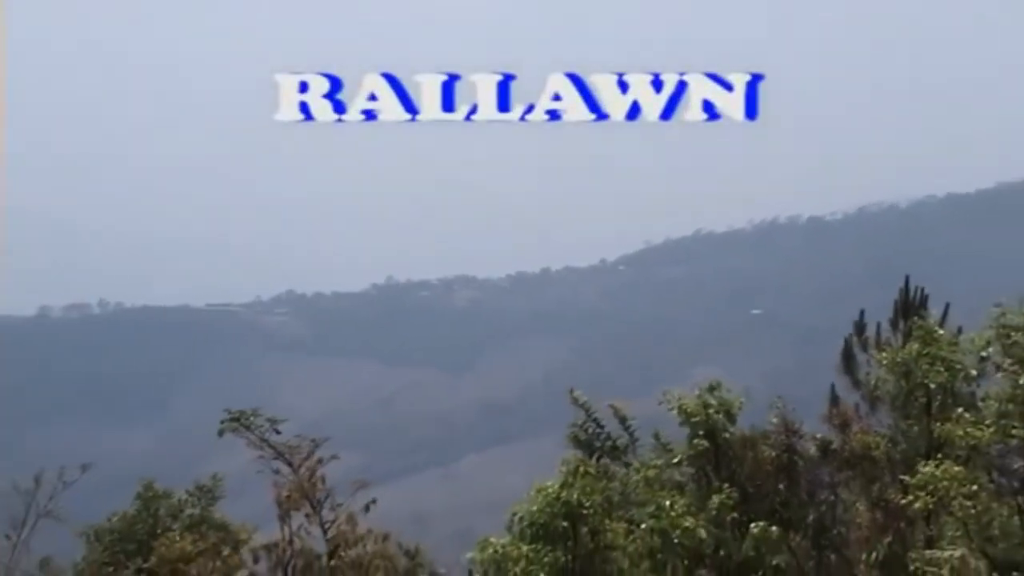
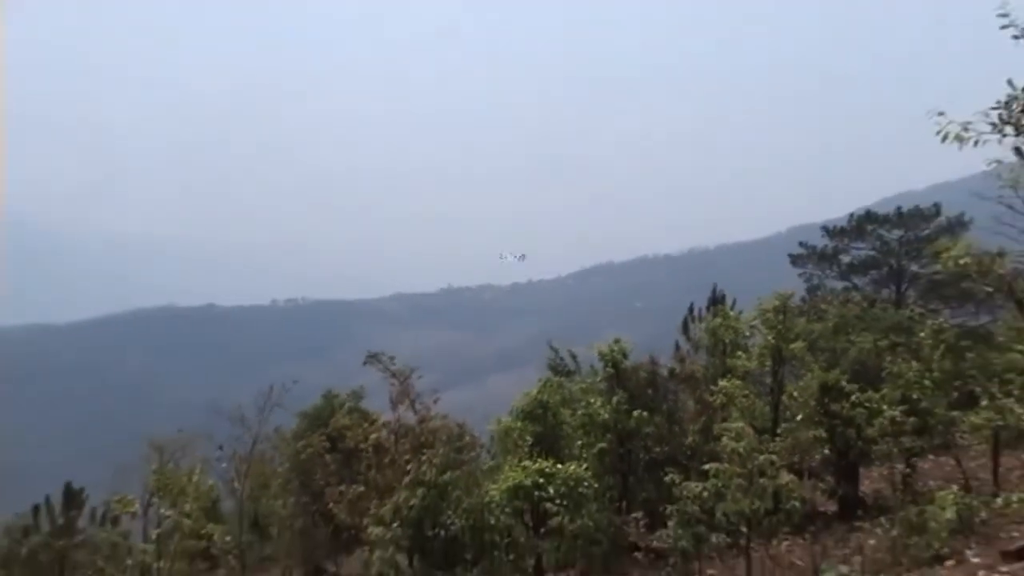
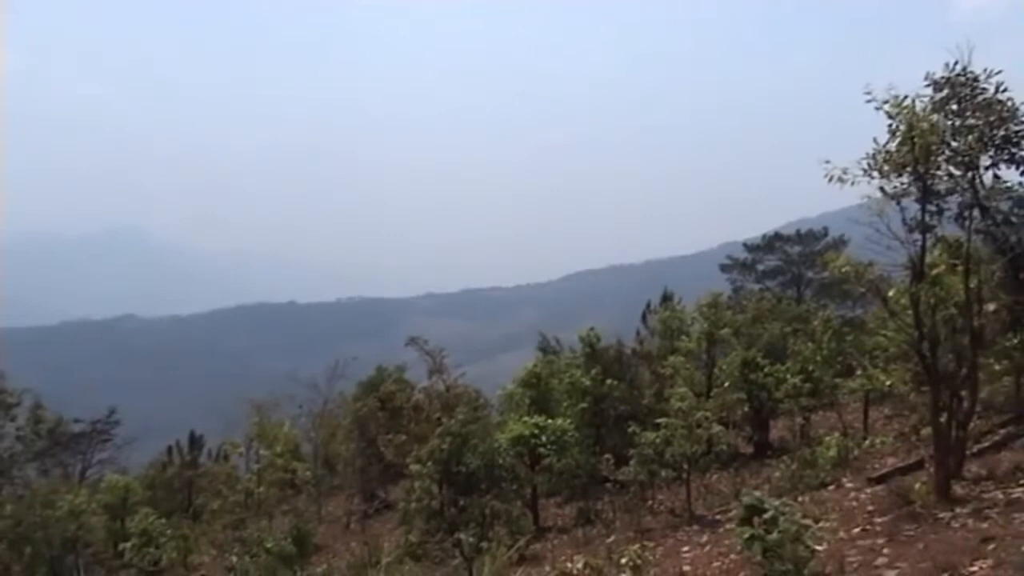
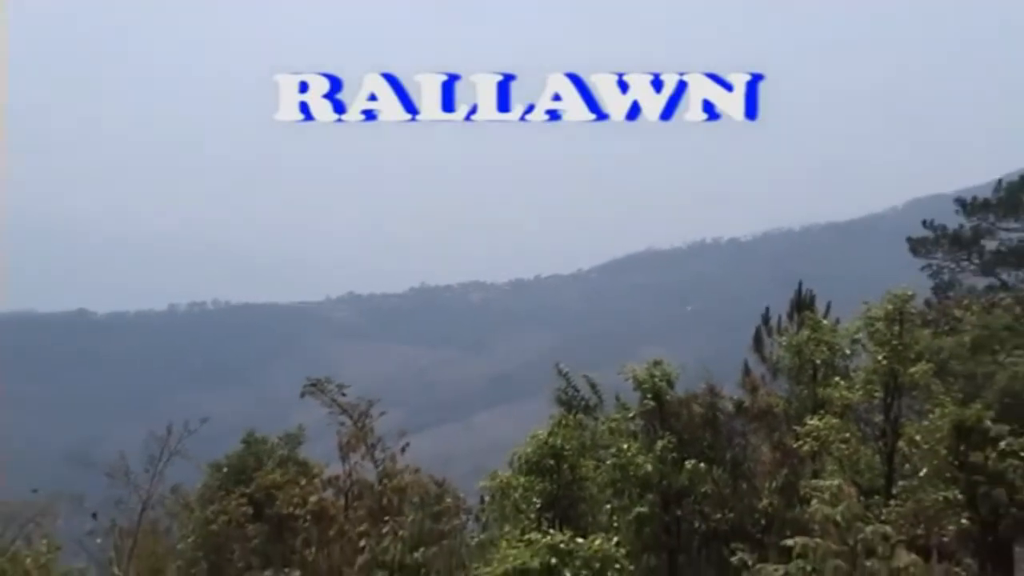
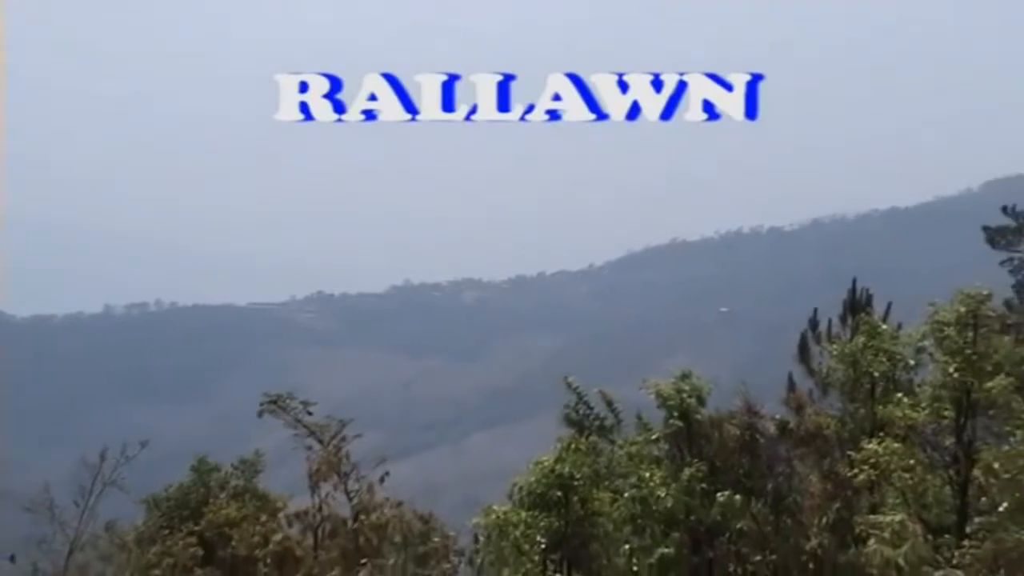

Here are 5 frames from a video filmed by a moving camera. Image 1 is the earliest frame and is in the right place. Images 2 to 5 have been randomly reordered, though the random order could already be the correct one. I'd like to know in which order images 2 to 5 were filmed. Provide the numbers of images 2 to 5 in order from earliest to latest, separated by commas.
5, 4, 2, 3
